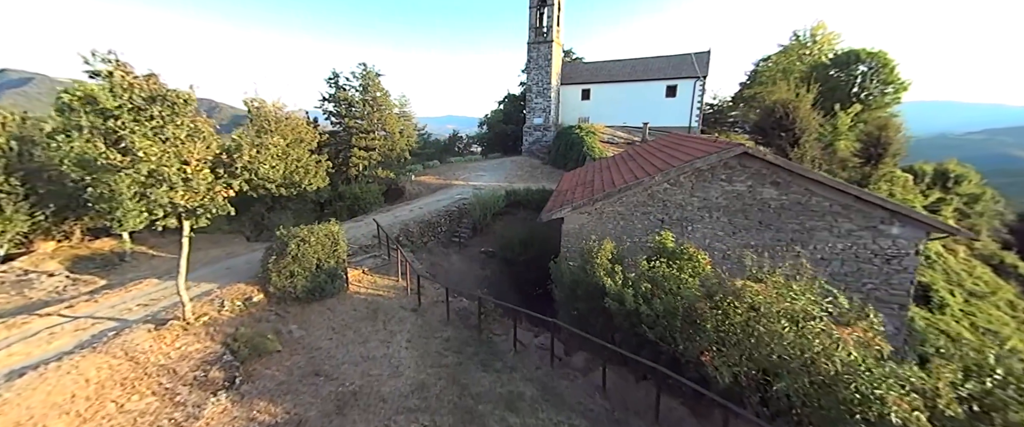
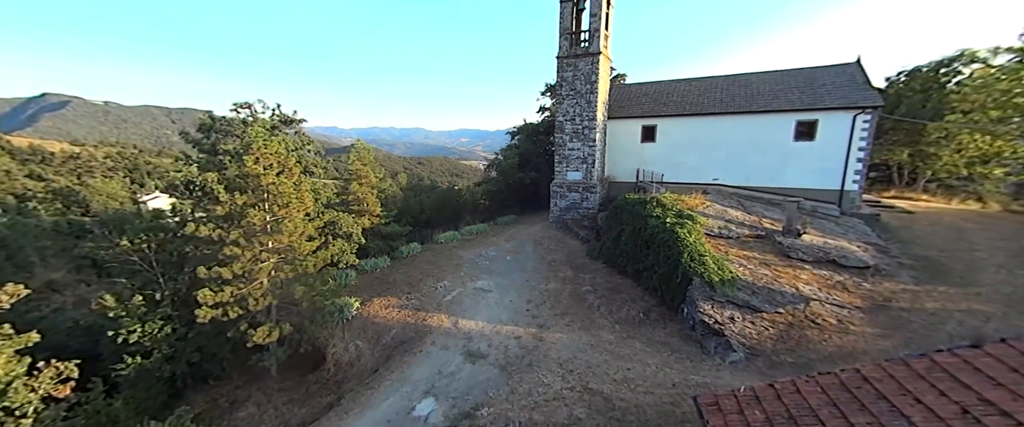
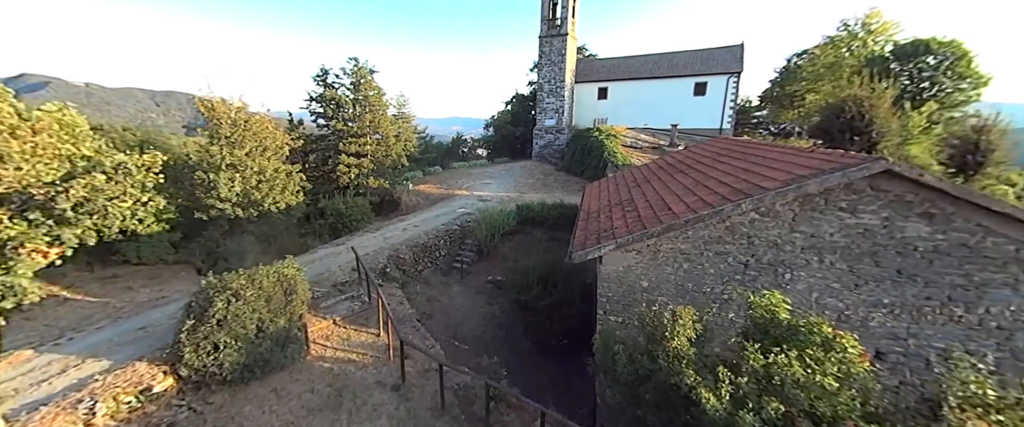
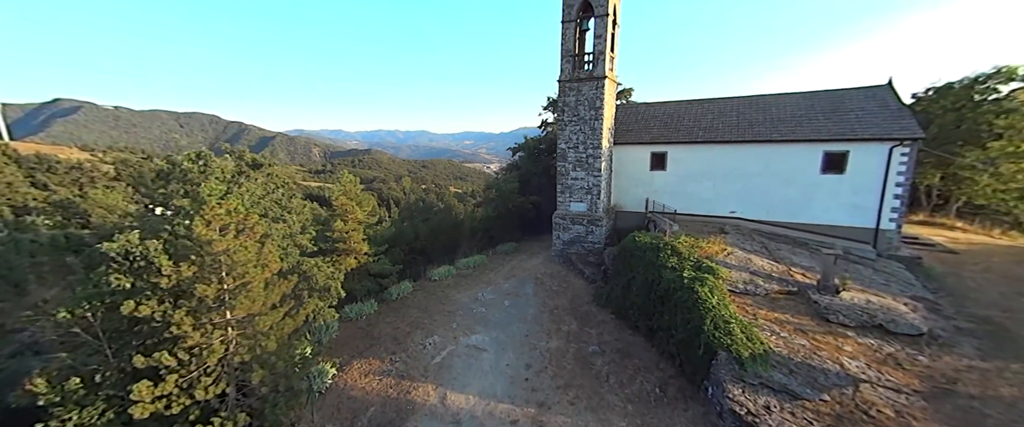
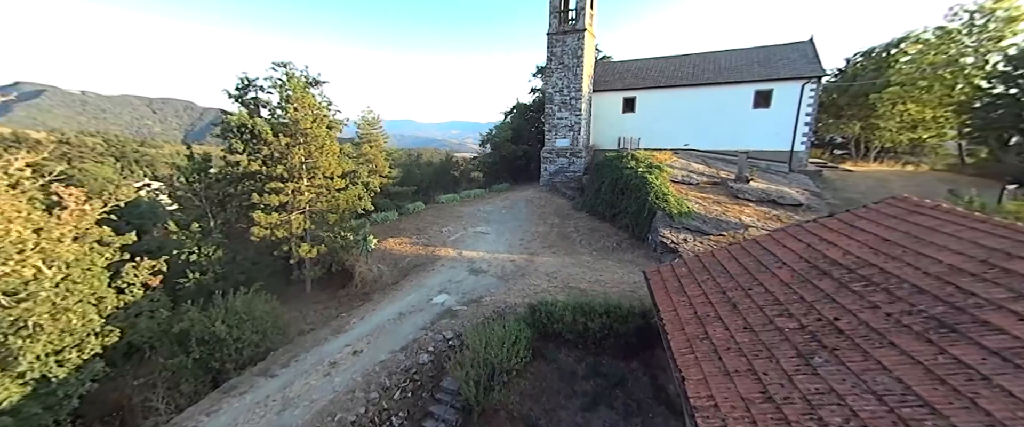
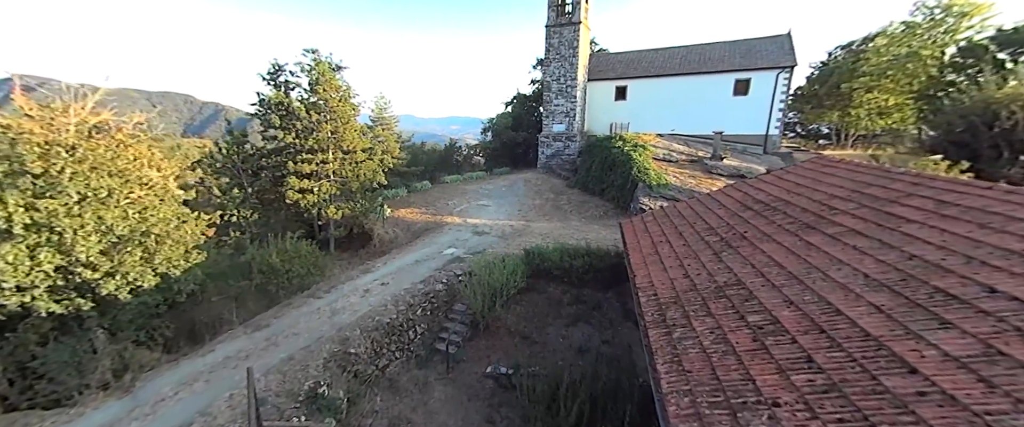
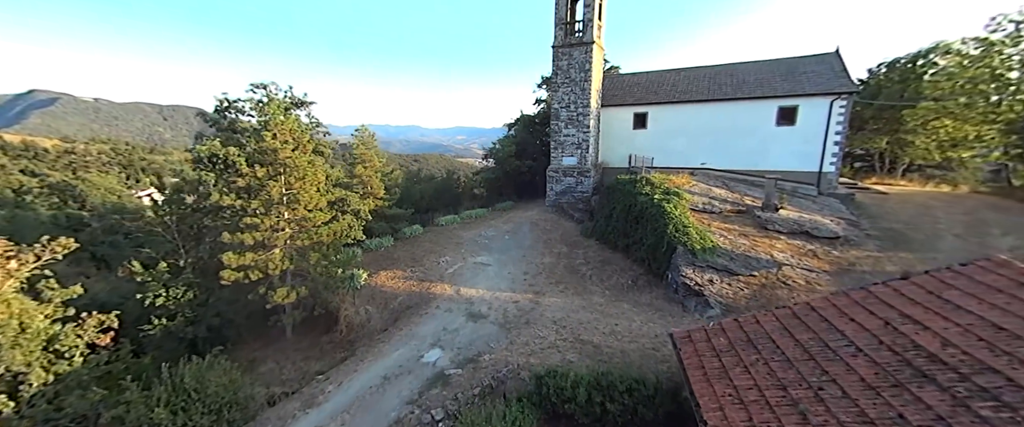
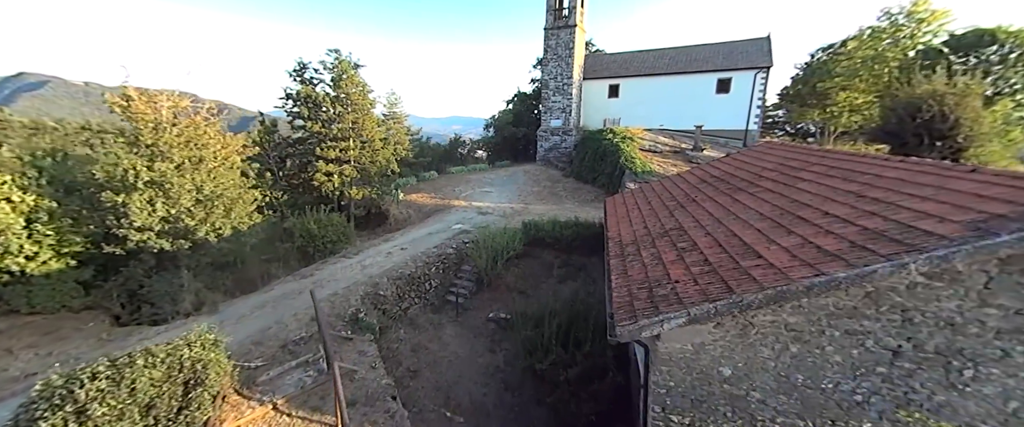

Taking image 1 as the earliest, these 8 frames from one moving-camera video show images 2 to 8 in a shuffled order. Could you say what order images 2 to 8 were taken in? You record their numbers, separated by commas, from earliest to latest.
3, 8, 6, 5, 7, 2, 4
